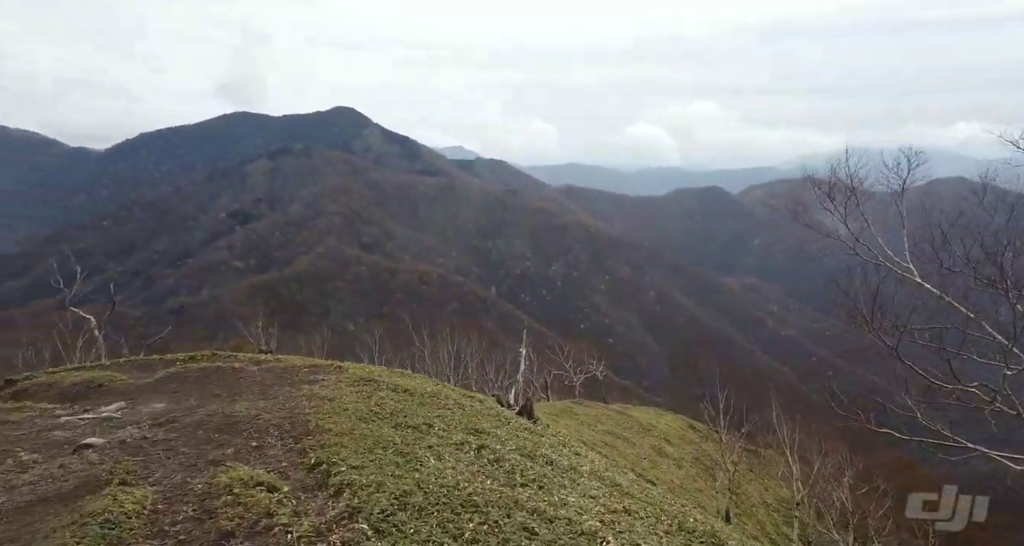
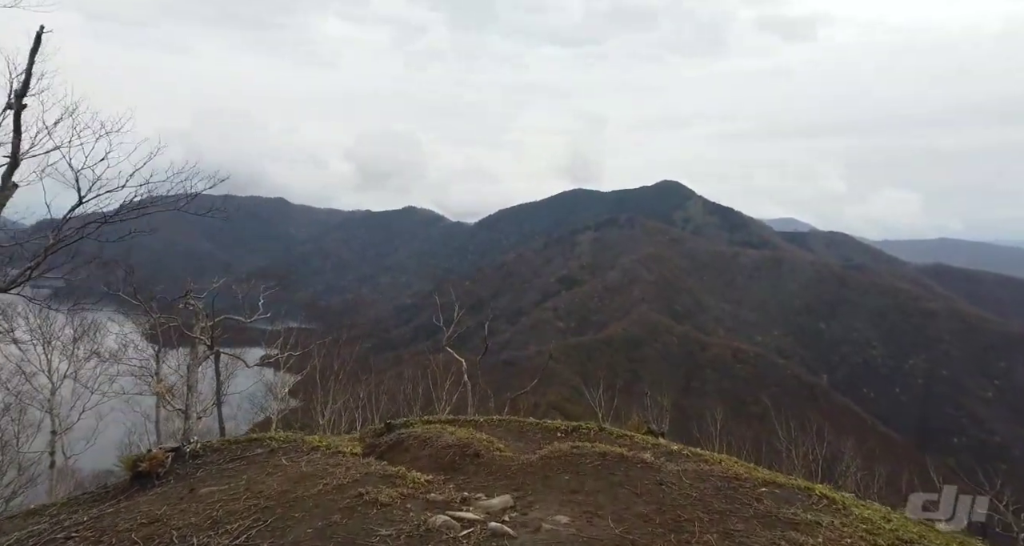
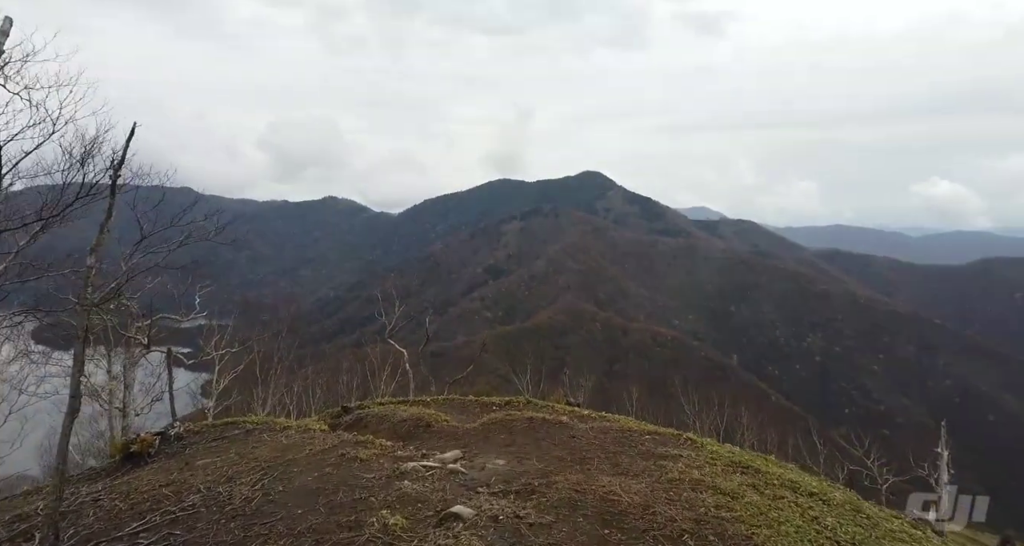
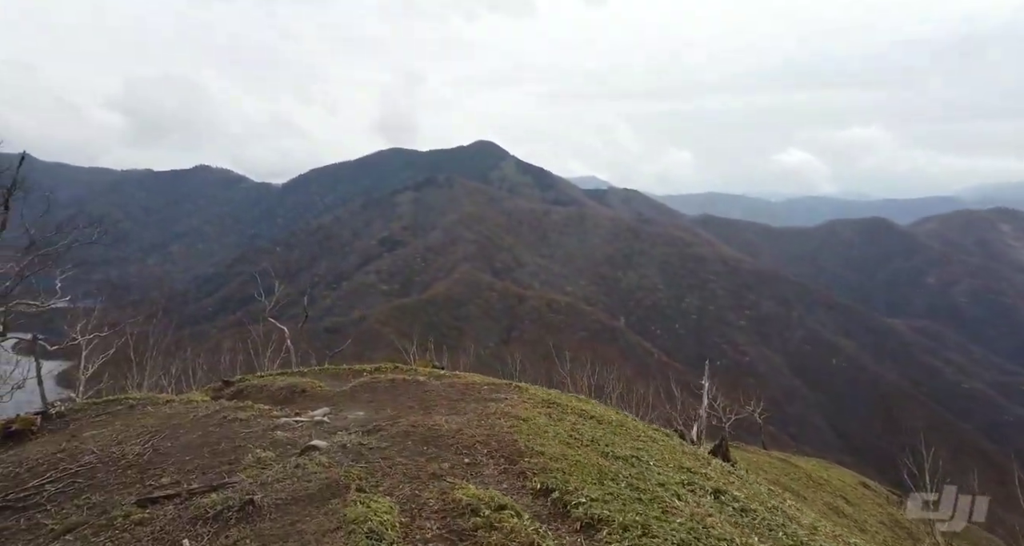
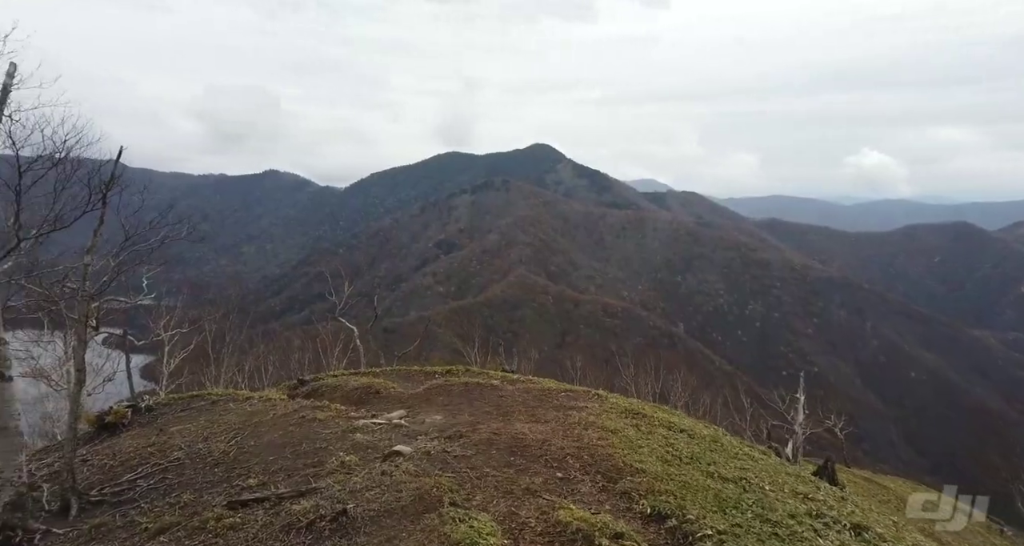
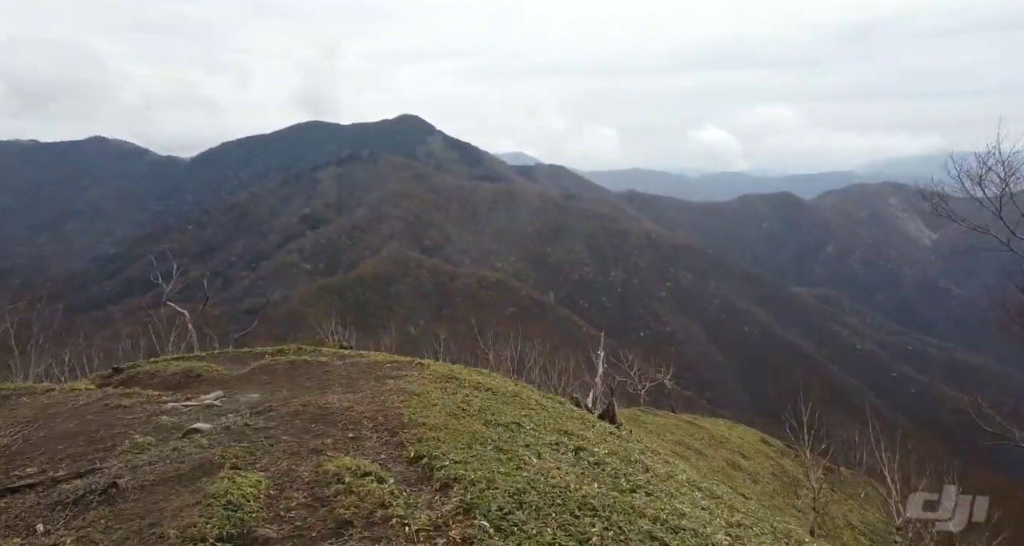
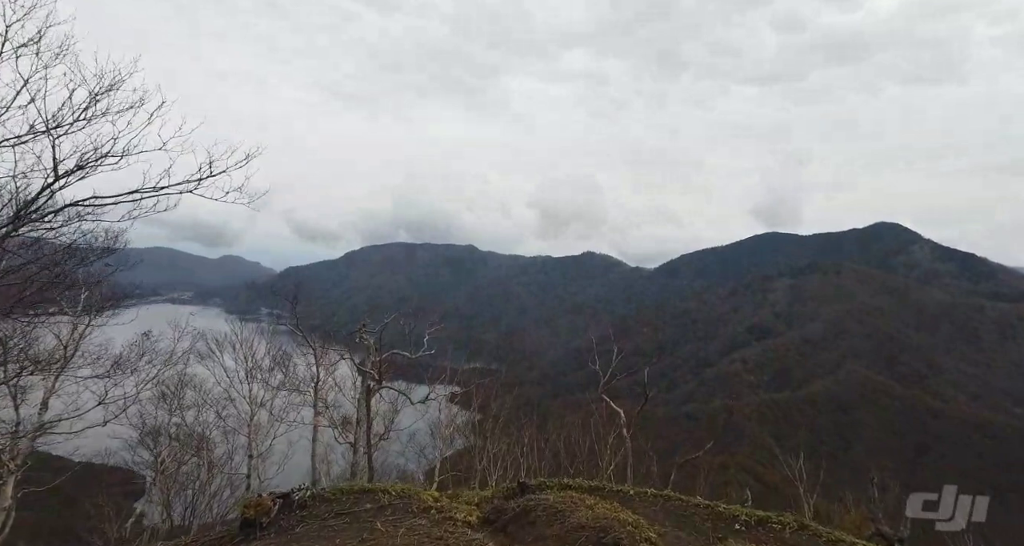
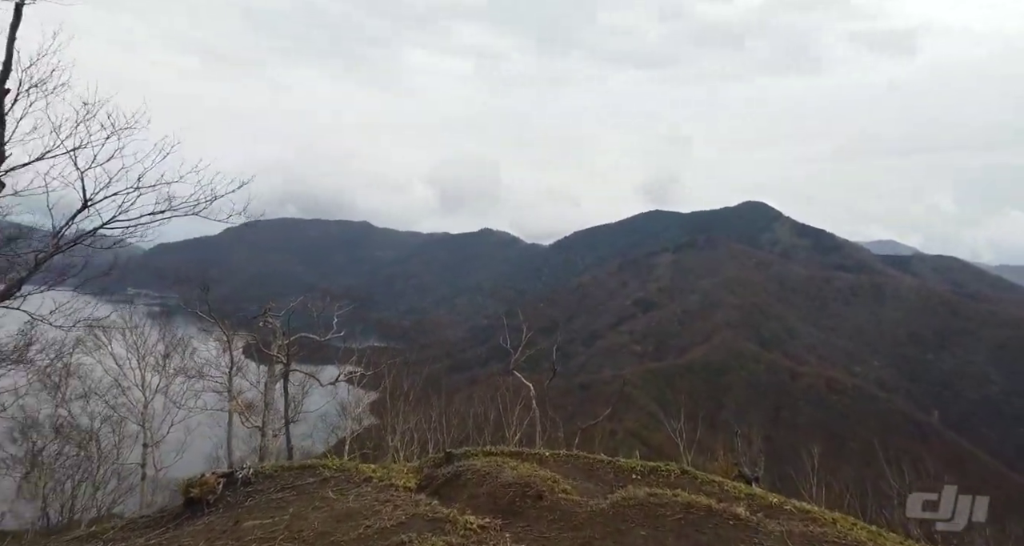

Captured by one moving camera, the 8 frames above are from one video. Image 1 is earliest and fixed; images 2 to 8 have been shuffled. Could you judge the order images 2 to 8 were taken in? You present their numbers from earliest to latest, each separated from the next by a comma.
6, 4, 5, 3, 2, 8, 7
